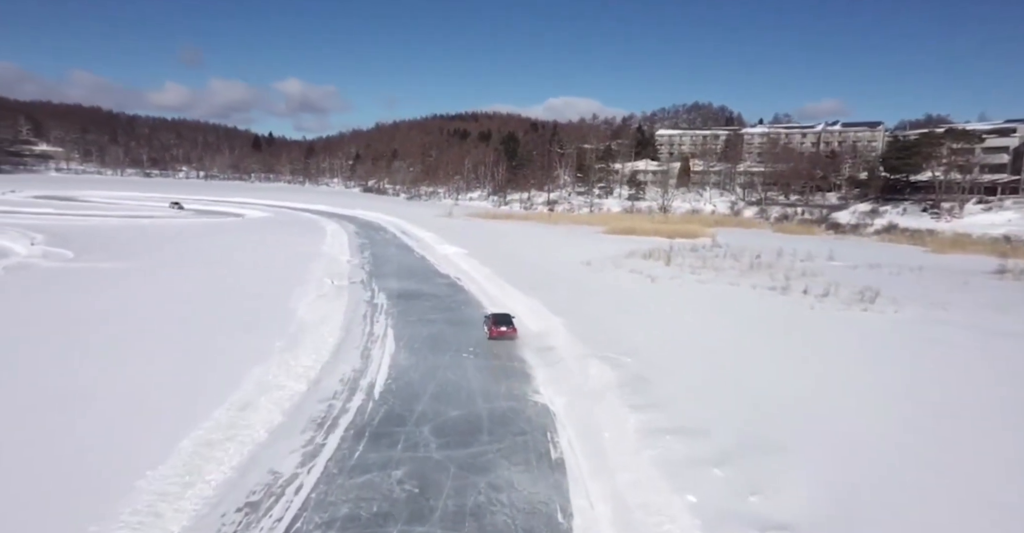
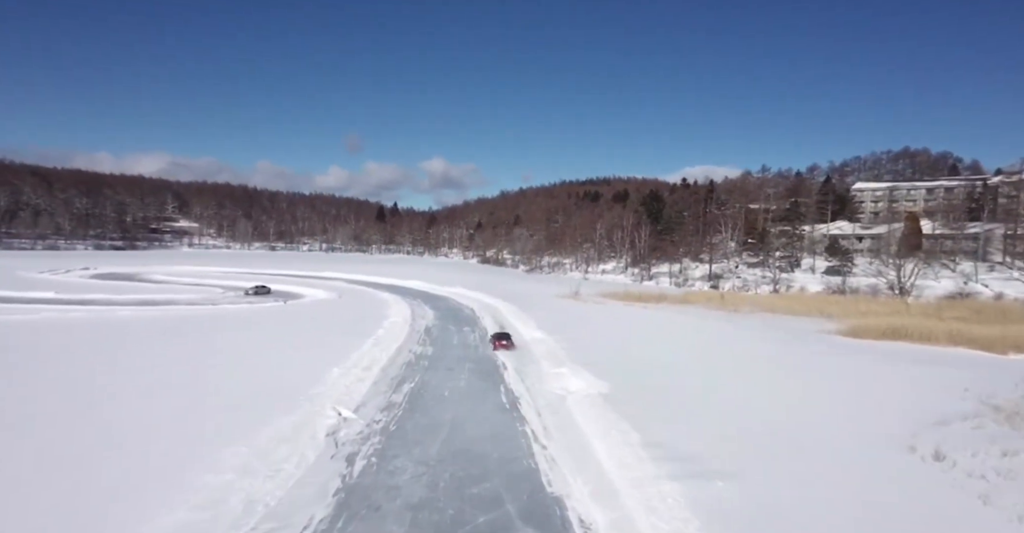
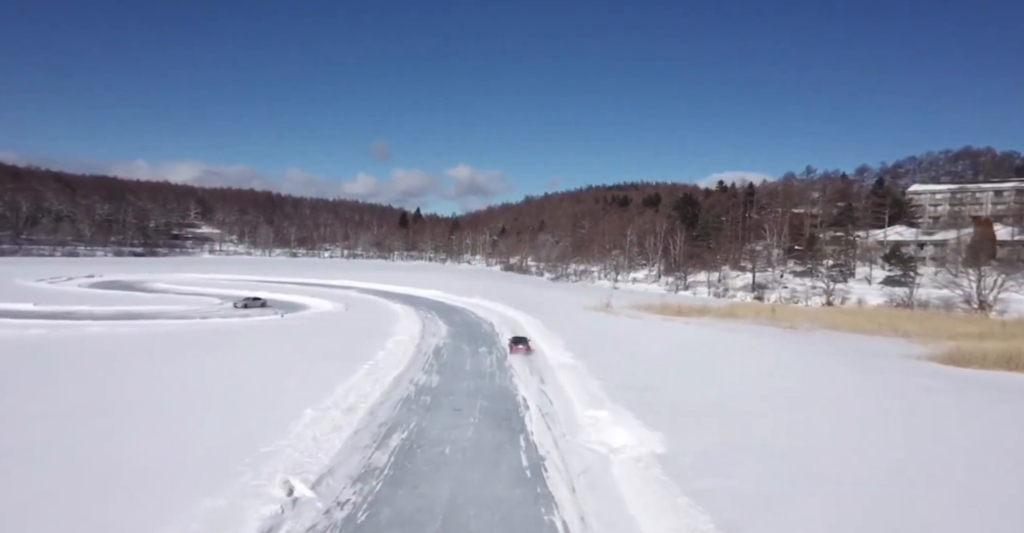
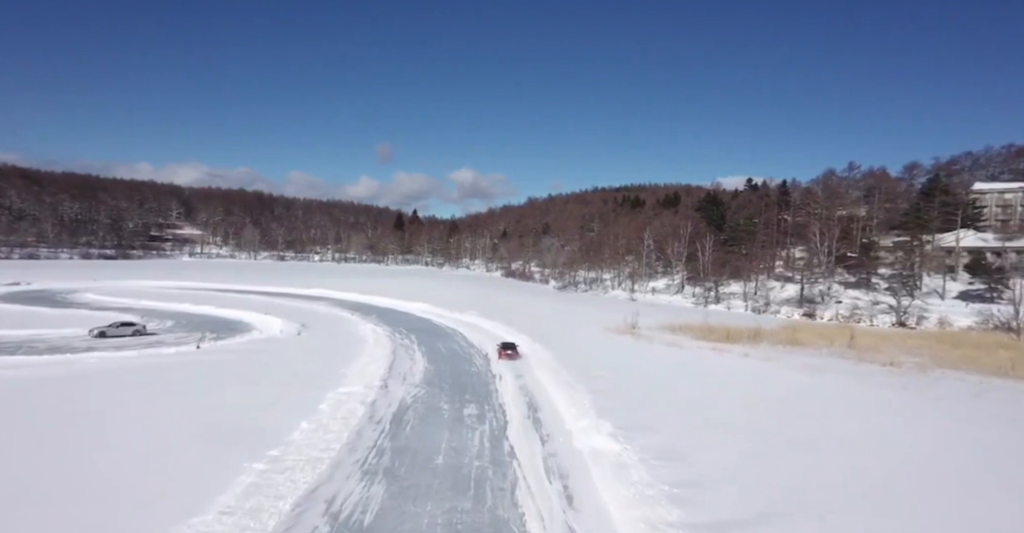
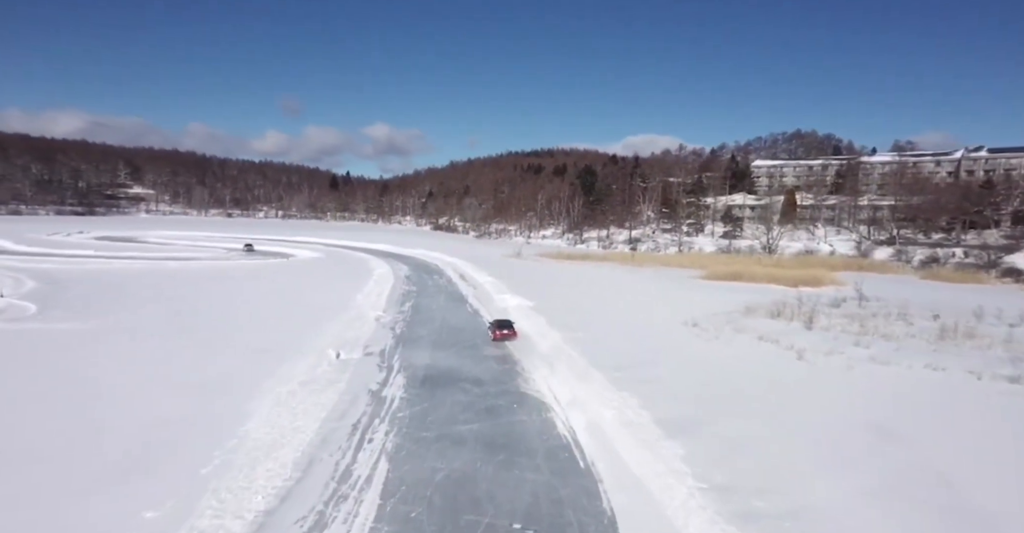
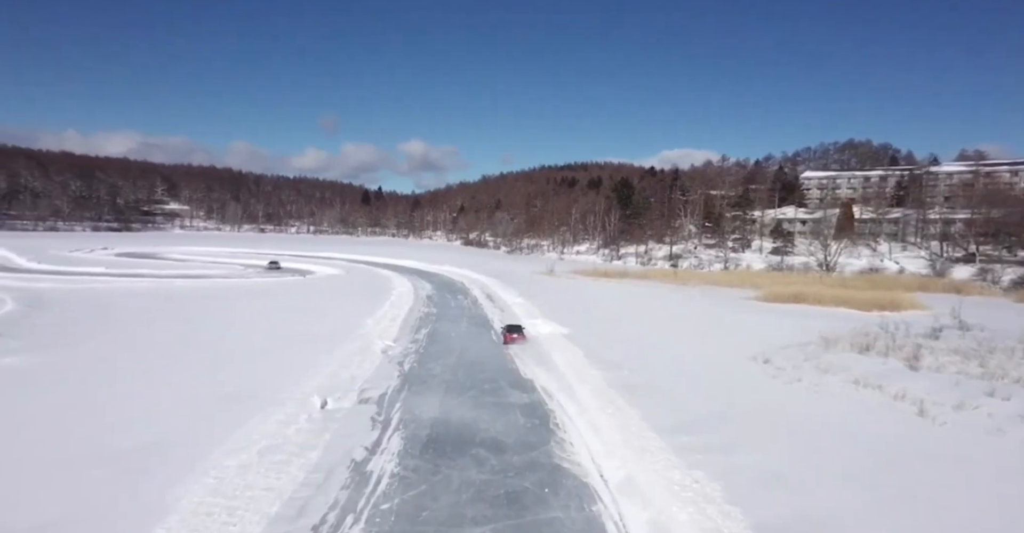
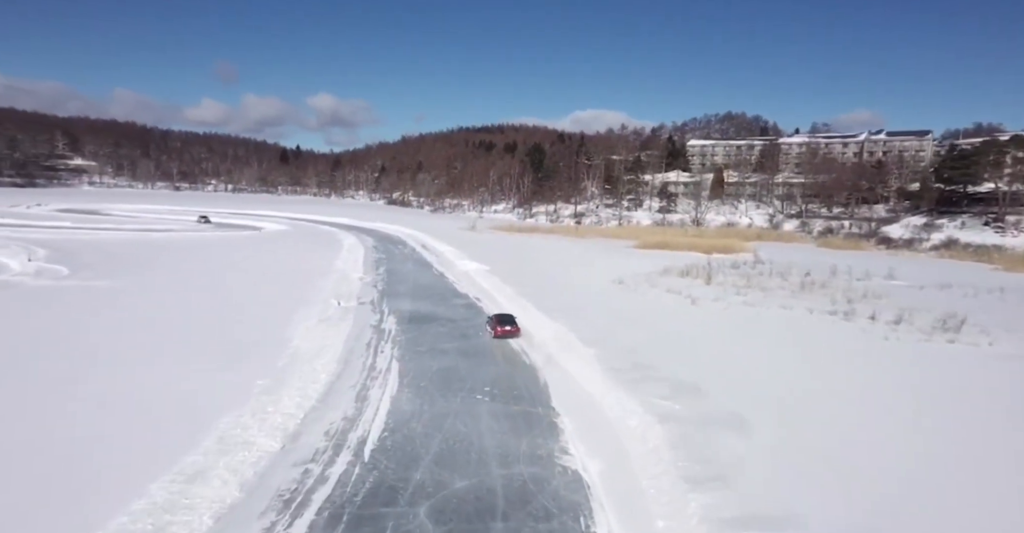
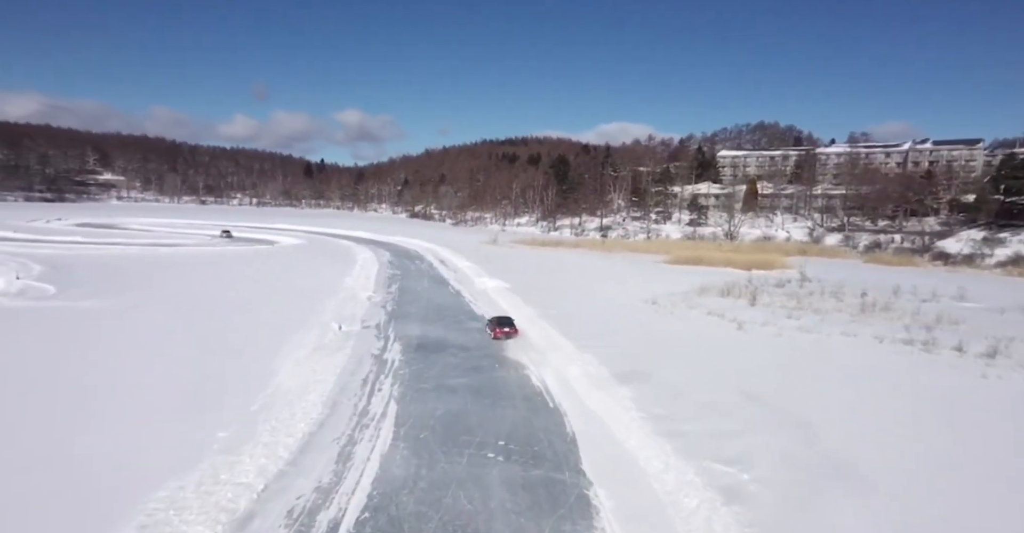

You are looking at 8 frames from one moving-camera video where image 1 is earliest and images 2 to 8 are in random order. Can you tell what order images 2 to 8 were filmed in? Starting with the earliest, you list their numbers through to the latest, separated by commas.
7, 8, 5, 6, 2, 3, 4
